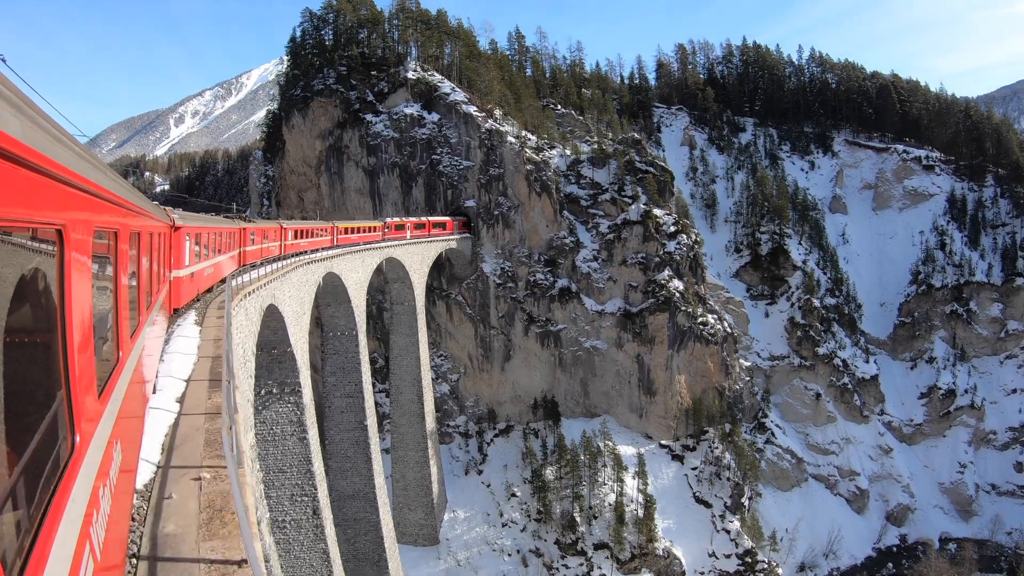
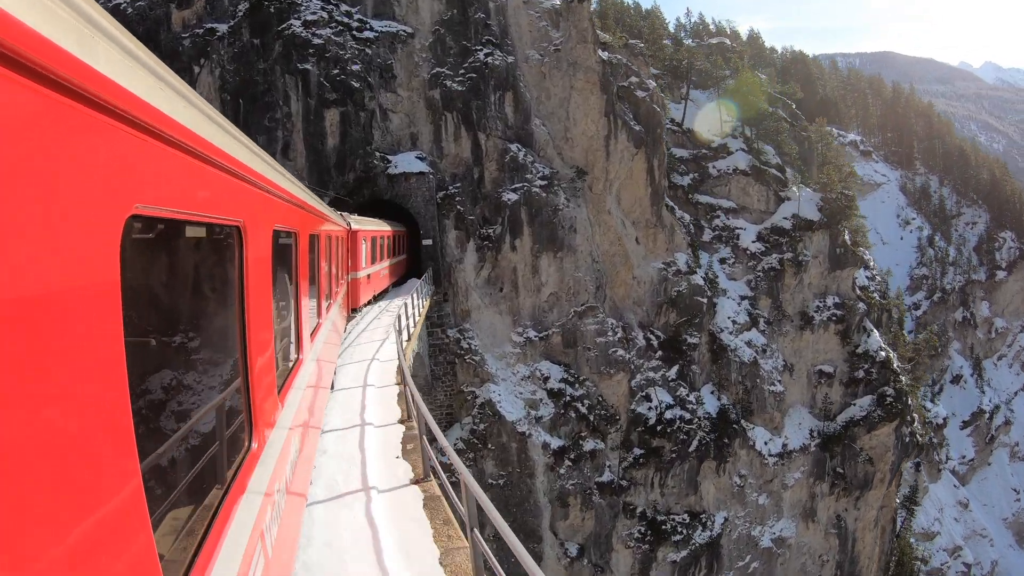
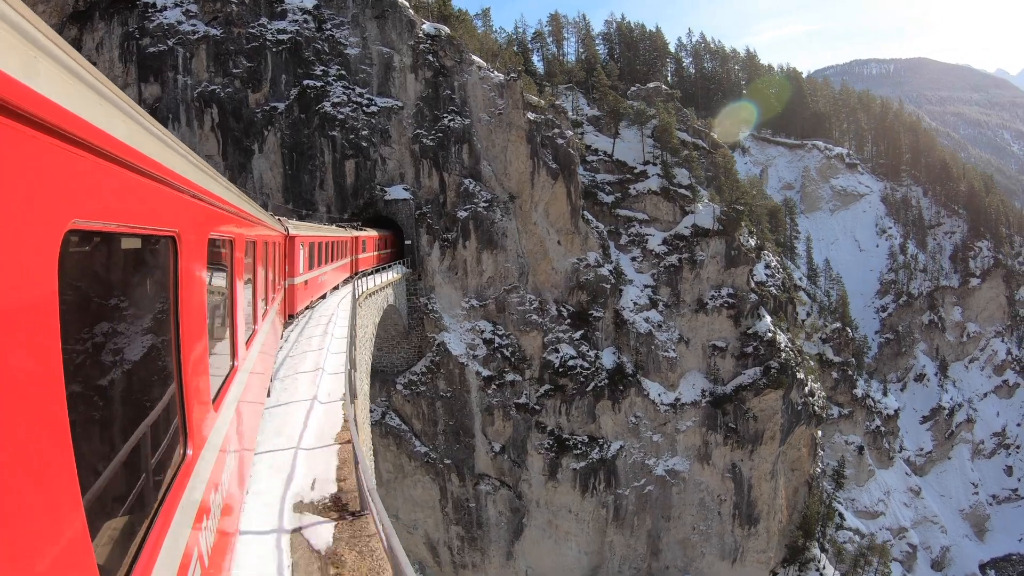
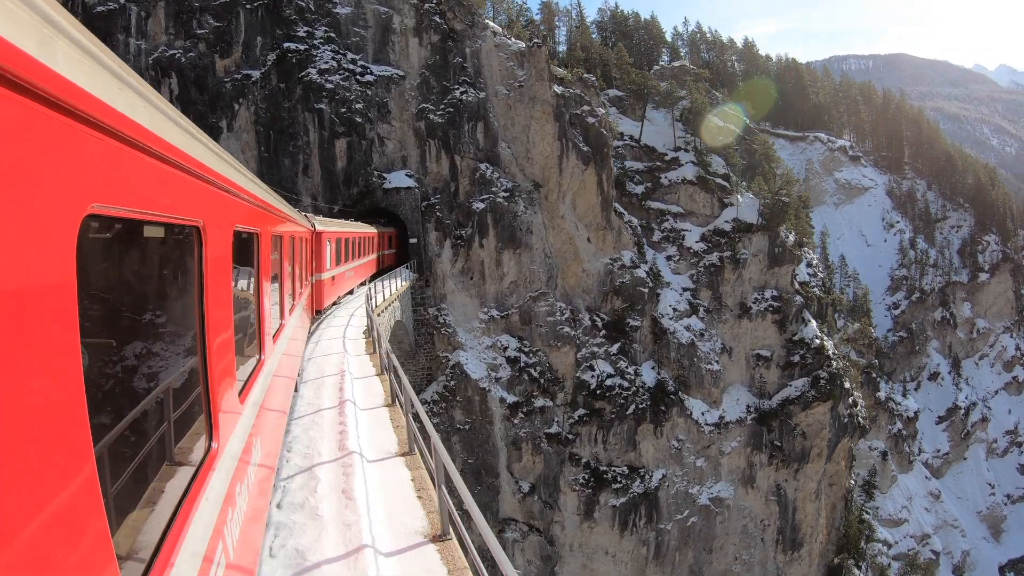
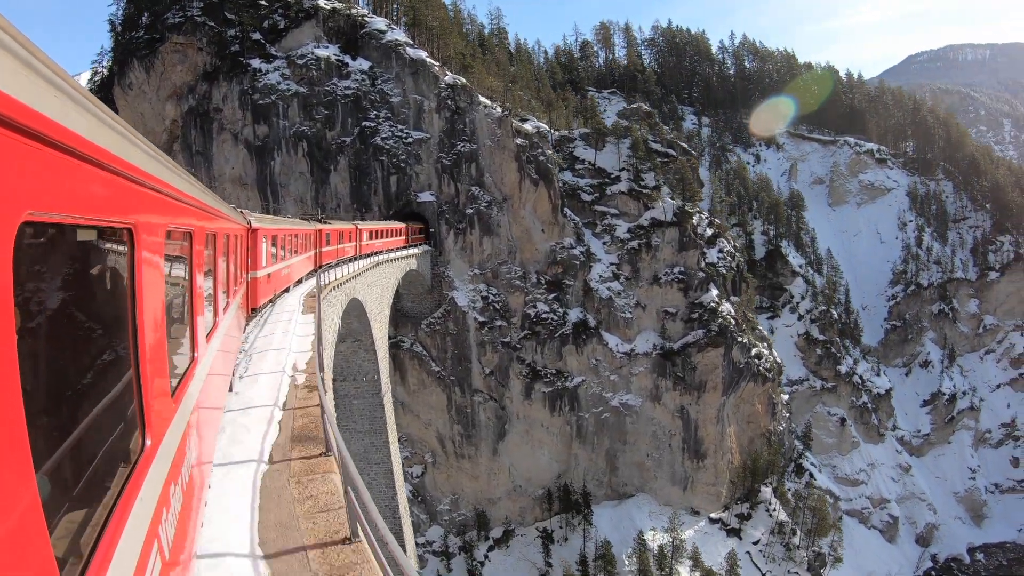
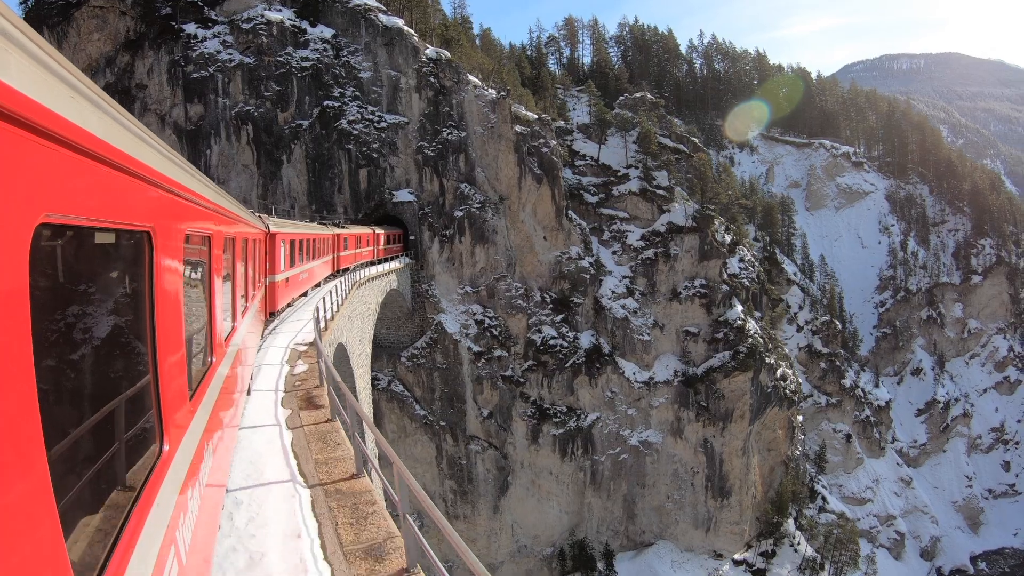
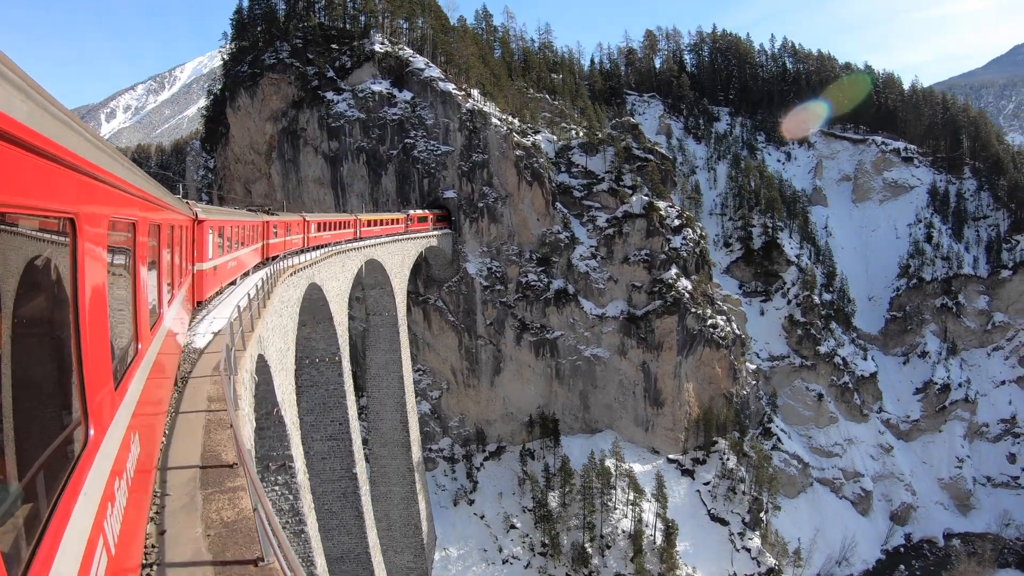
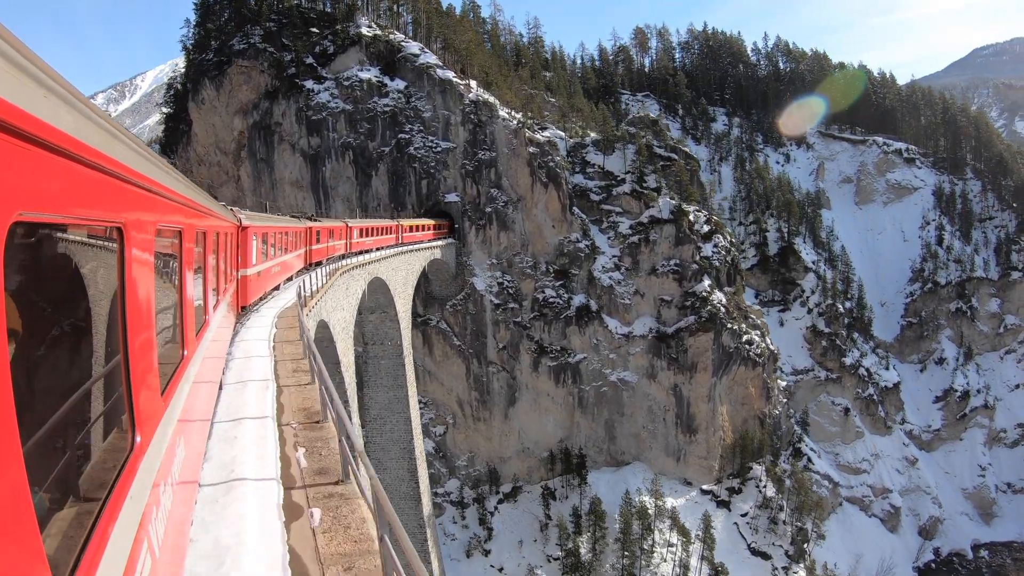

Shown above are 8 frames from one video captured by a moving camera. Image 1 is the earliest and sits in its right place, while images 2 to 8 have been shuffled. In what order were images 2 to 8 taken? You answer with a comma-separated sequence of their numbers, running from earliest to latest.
7, 8, 5, 6, 3, 4, 2
